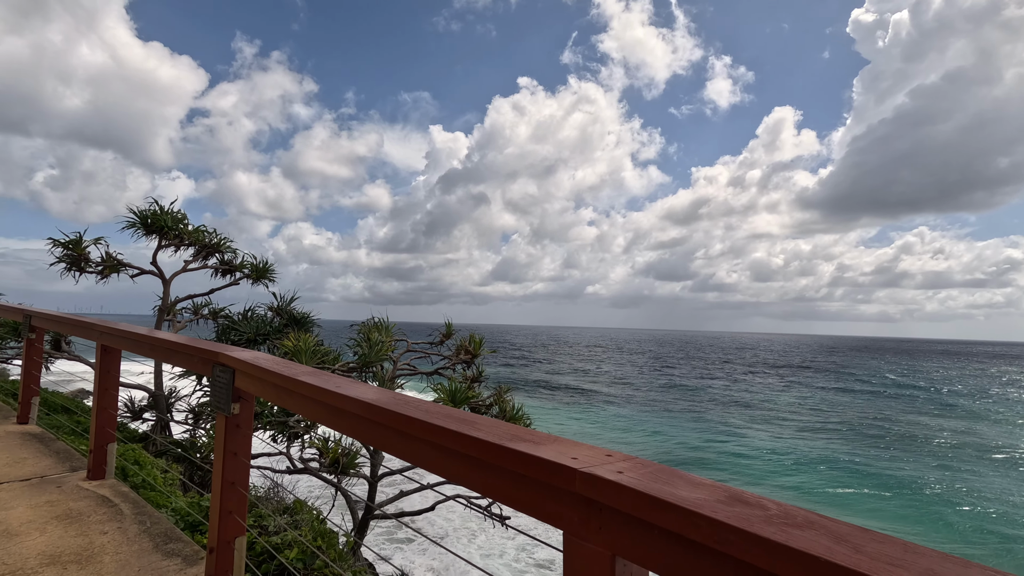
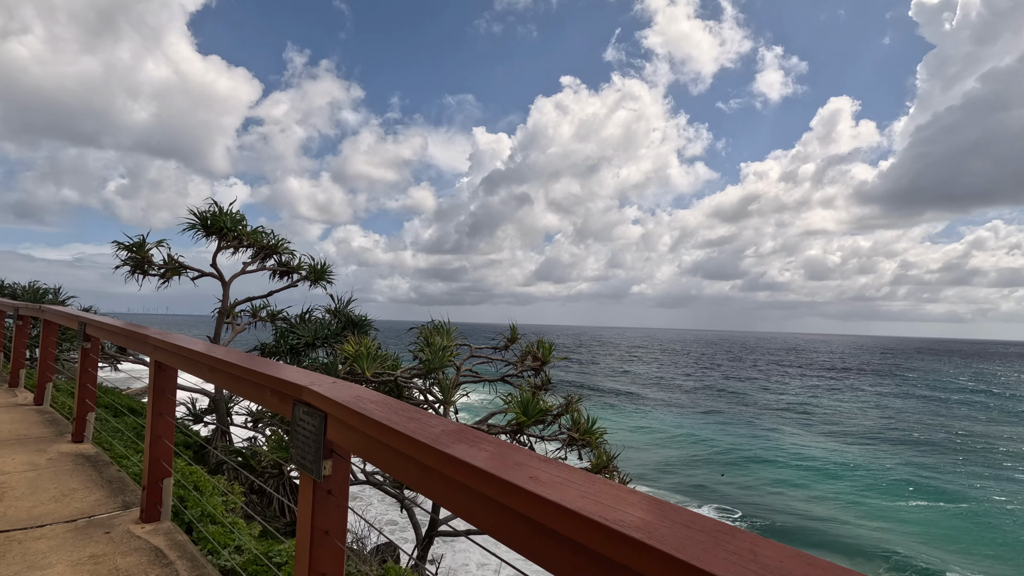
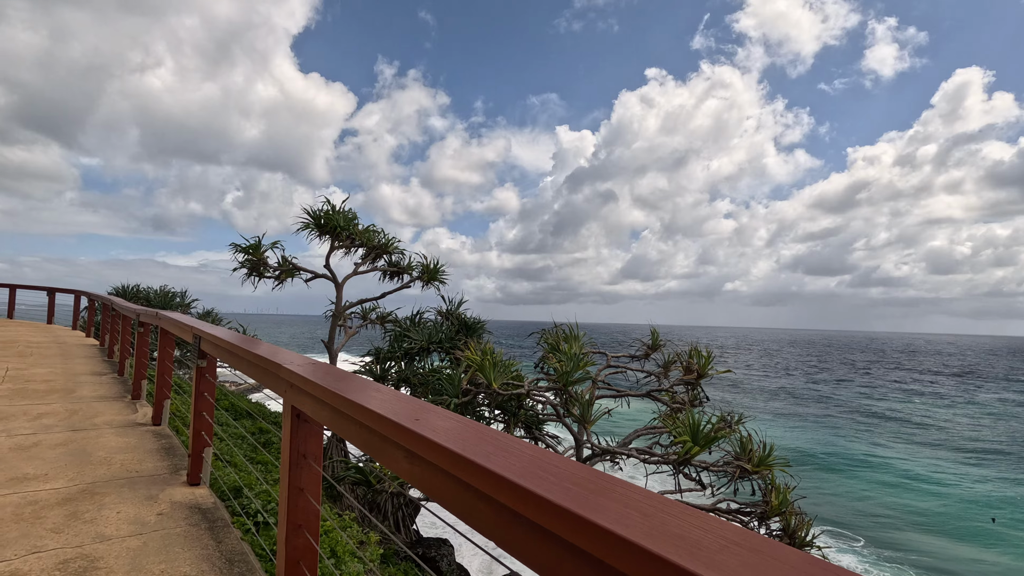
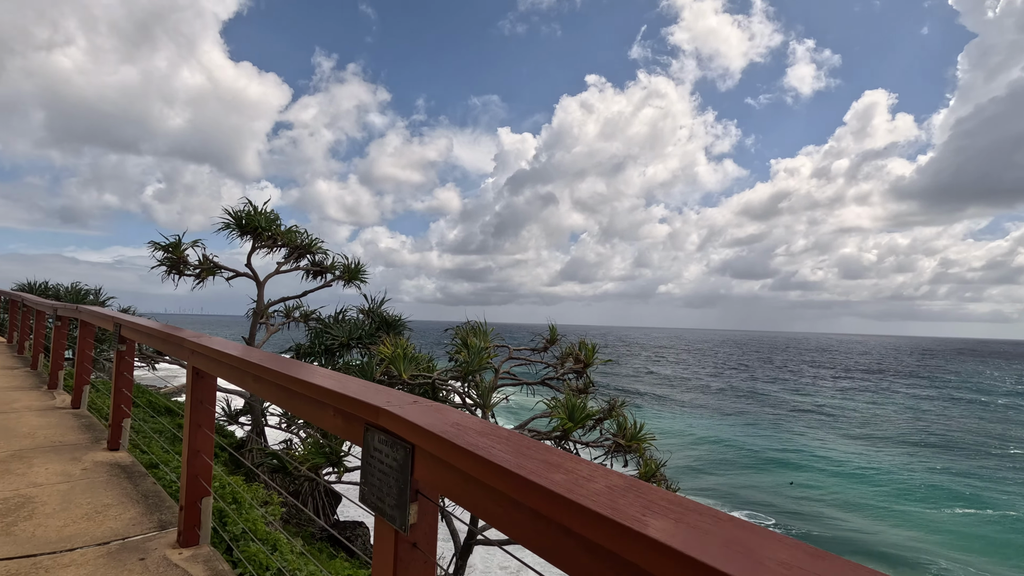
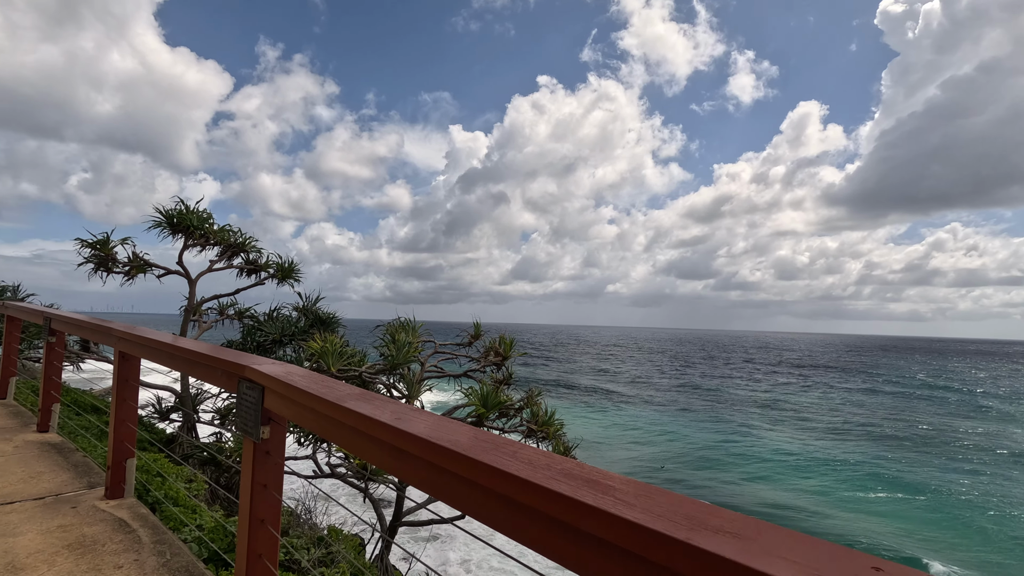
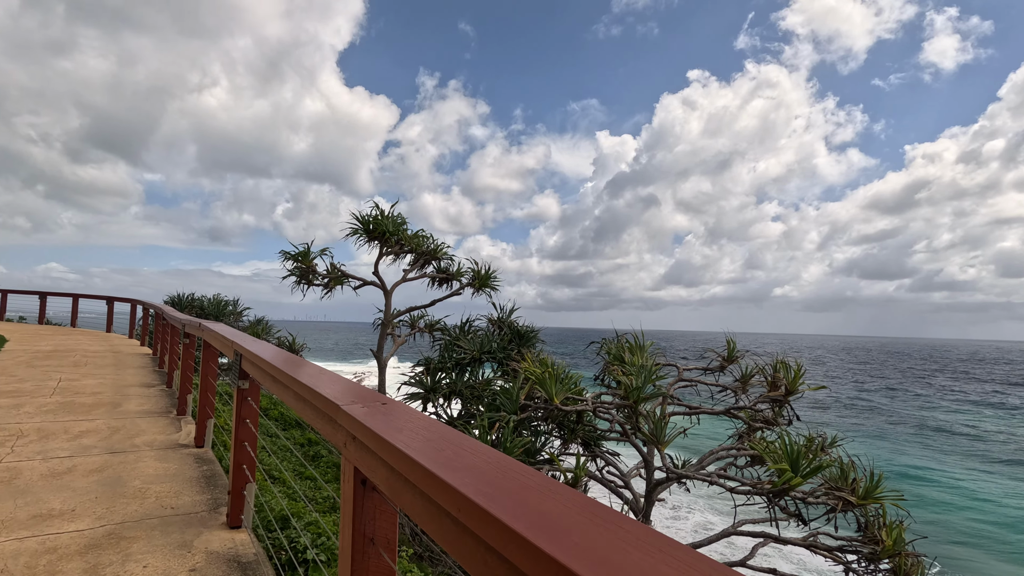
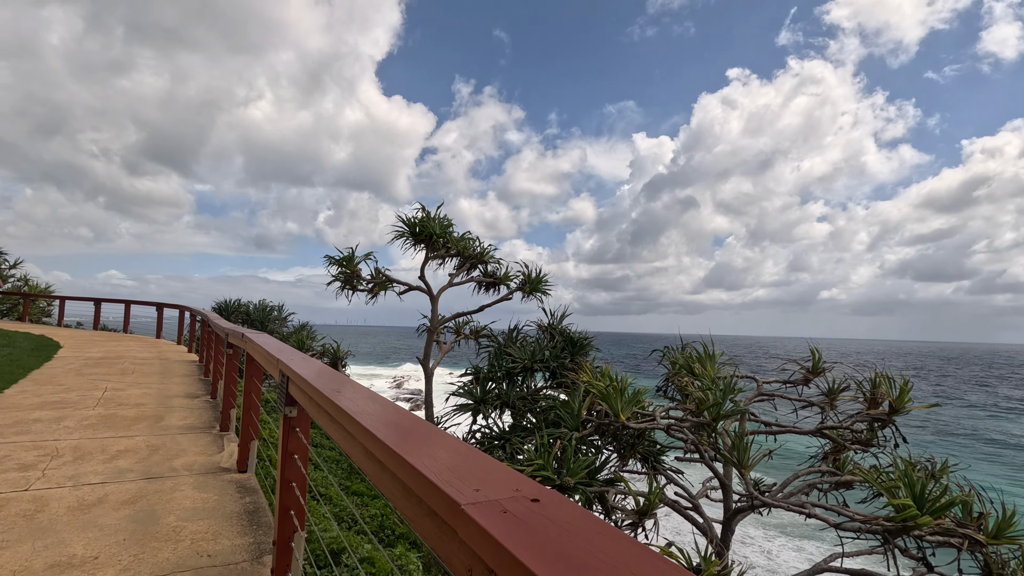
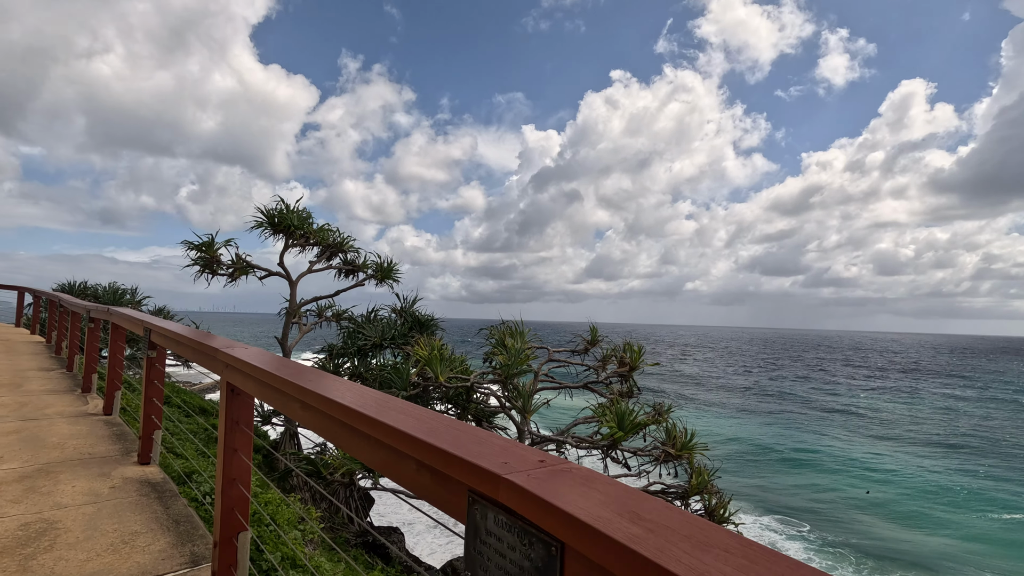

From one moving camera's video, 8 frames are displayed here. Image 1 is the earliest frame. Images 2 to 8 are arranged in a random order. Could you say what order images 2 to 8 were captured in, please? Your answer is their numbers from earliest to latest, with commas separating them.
5, 2, 4, 8, 3, 6, 7
